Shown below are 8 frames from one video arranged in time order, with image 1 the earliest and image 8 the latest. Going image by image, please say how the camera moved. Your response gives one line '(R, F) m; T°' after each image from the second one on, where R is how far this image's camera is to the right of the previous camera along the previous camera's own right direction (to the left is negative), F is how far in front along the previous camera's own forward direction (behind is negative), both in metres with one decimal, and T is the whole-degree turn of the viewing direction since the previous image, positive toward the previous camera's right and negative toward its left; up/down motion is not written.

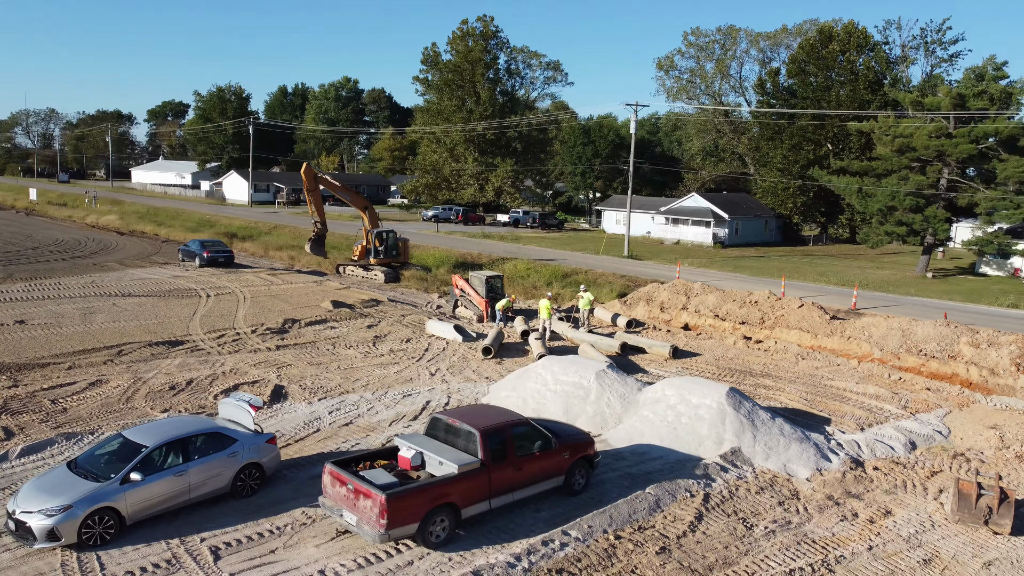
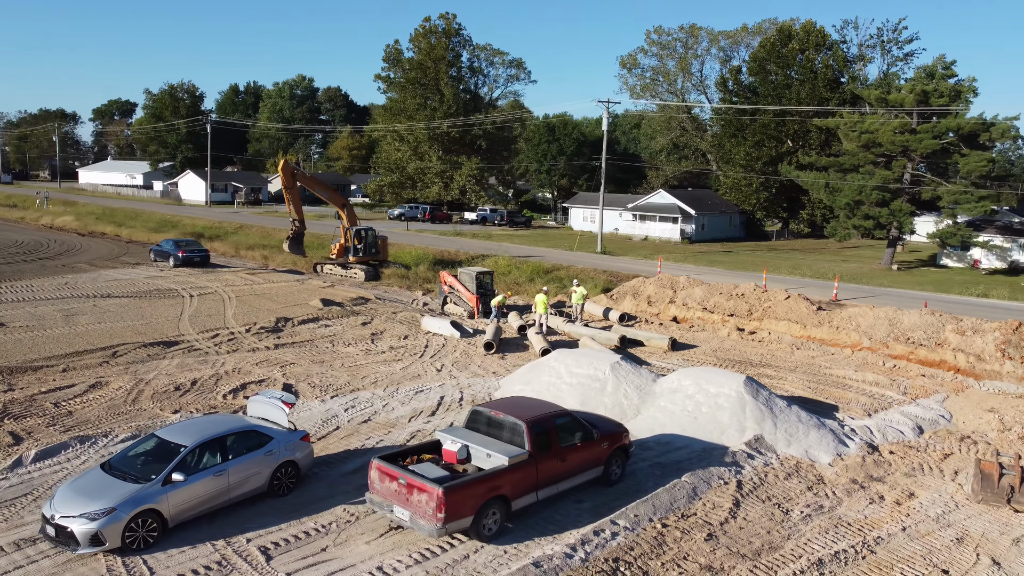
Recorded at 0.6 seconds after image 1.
(-1.1, +0.1) m; +3°
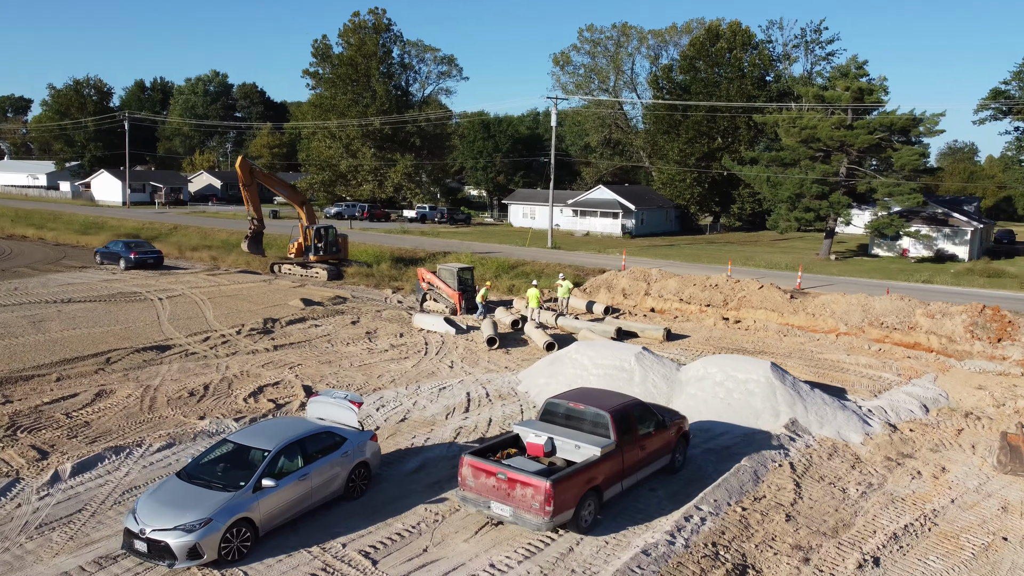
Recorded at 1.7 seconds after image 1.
(-2.1, +0.2) m; +6°
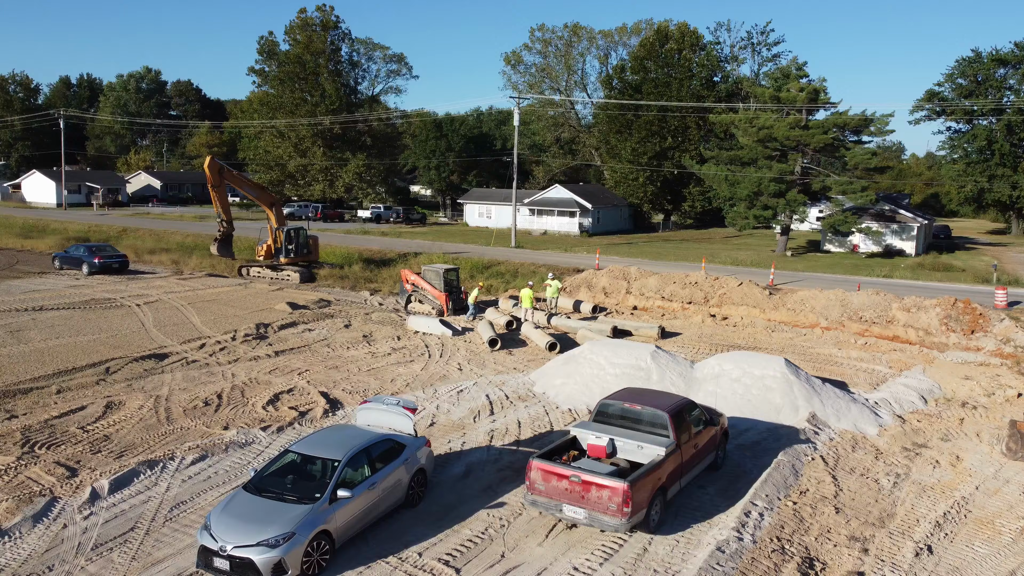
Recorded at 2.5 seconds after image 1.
(-1.5, +0.1) m; +5°
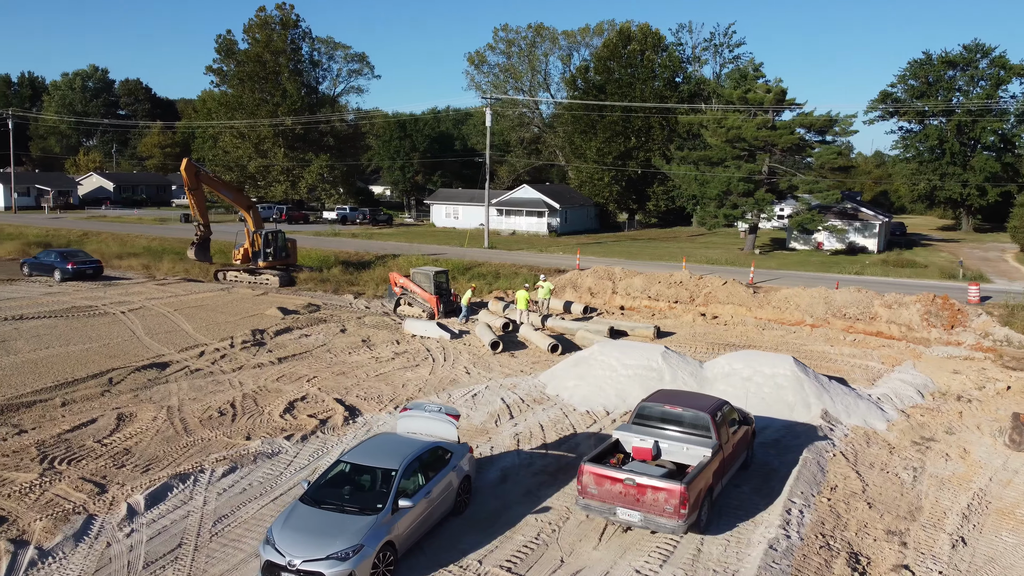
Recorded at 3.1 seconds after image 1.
(-1.1, 0.0) m; +3°
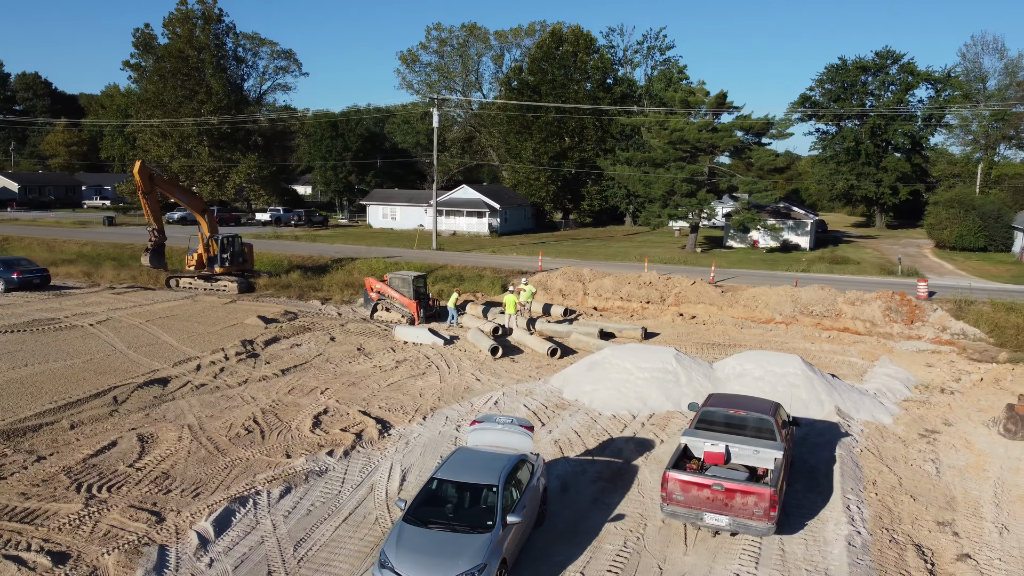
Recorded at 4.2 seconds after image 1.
(-2.0, +0.1) m; +6°
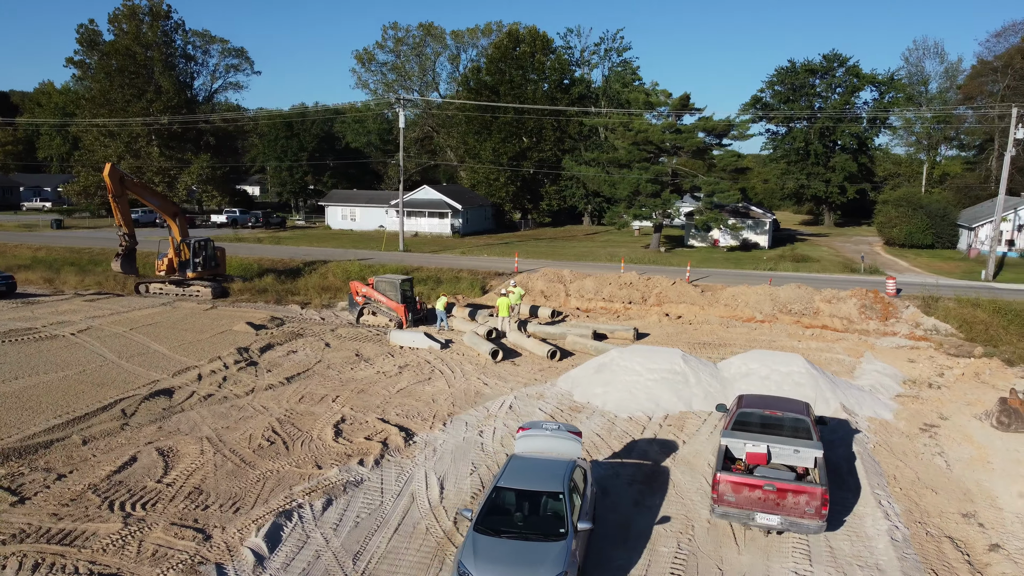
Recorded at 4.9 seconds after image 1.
(-1.3, 0.0) m; +4°
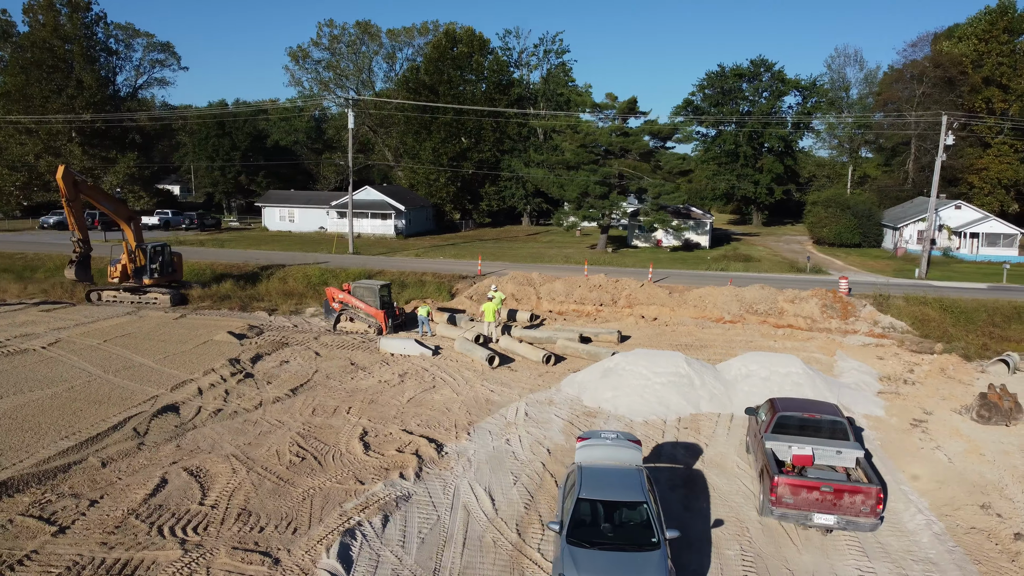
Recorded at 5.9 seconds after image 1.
(-1.8, 0.0) m; +6°
